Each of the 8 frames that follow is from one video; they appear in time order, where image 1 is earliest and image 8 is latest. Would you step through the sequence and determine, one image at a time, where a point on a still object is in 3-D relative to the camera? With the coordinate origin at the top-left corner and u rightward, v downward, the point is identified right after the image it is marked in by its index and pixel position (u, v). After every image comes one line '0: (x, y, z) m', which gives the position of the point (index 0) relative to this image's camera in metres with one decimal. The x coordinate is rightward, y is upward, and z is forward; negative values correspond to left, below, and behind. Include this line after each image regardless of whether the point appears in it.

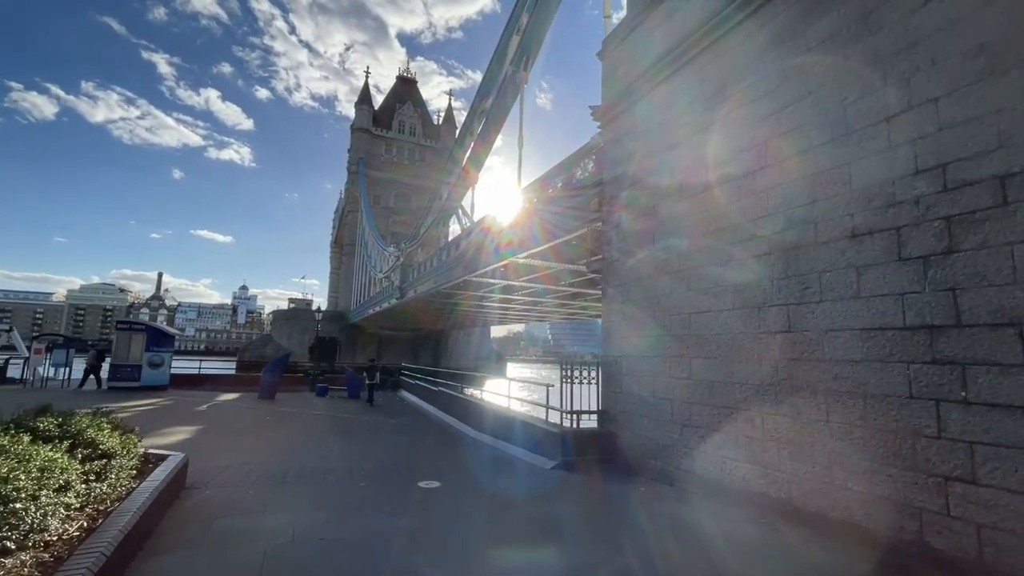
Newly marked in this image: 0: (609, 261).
0: (+1.5, +0.4, +6.4) m
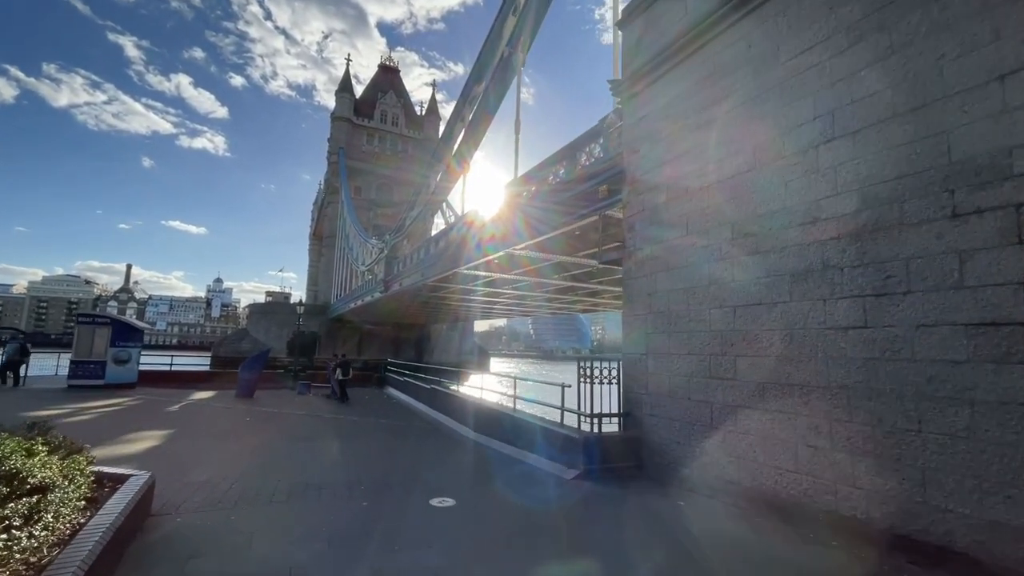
0: (+1.6, +0.5, +5.8) m
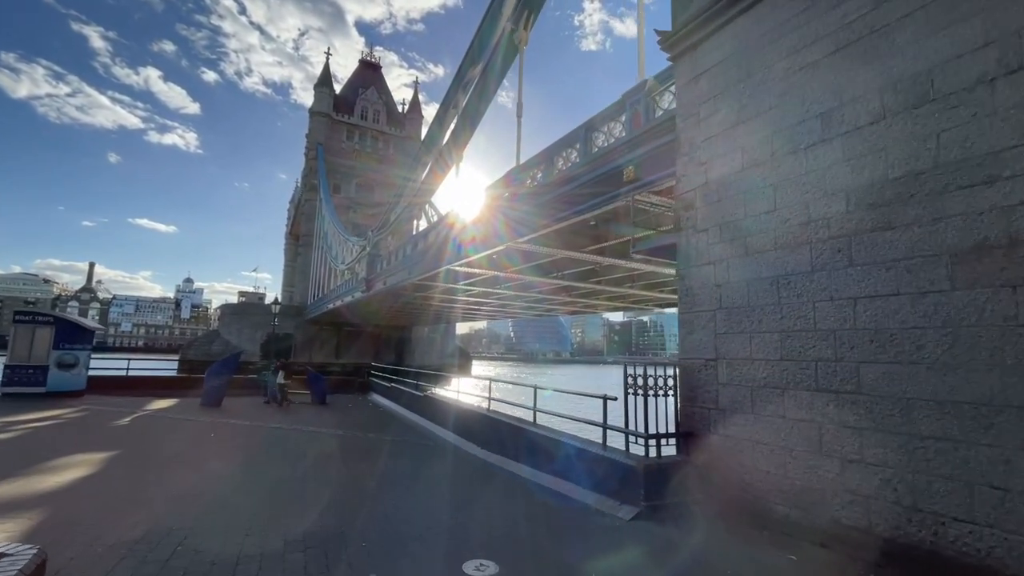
0: (+2.0, +0.6, +4.8) m
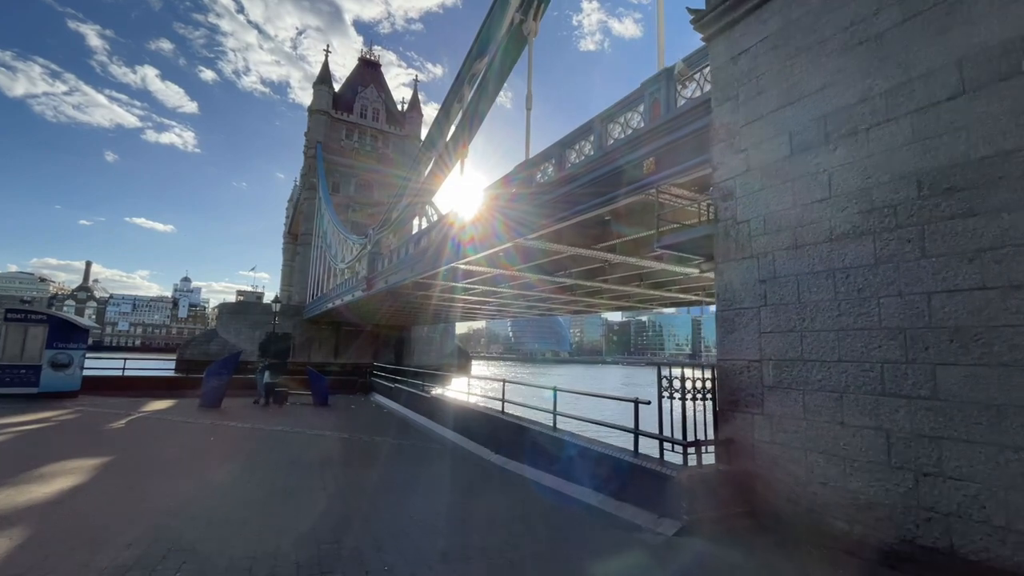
0: (+2.3, +0.6, +4.4) m
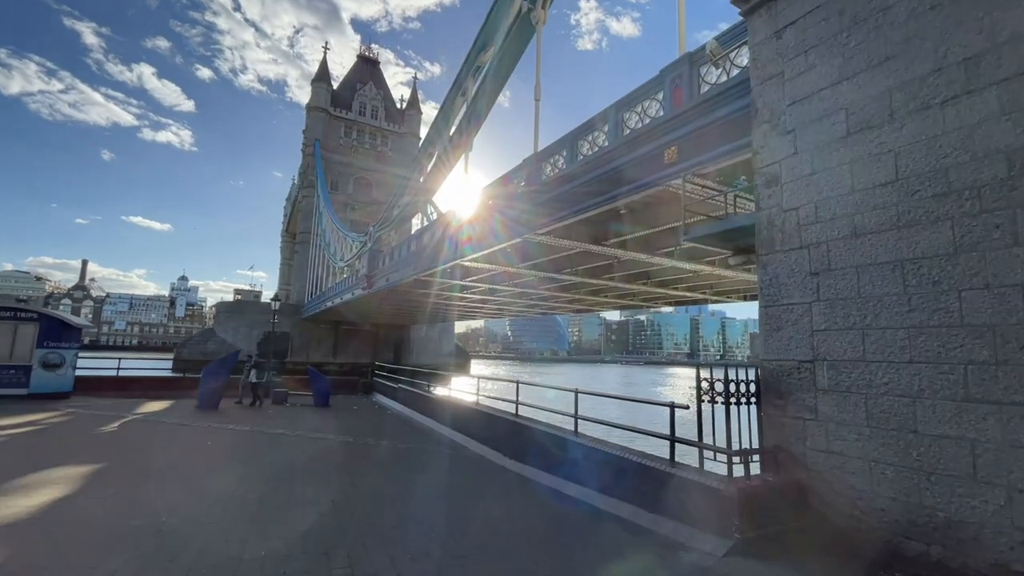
0: (+2.5, +0.7, +4.1) m
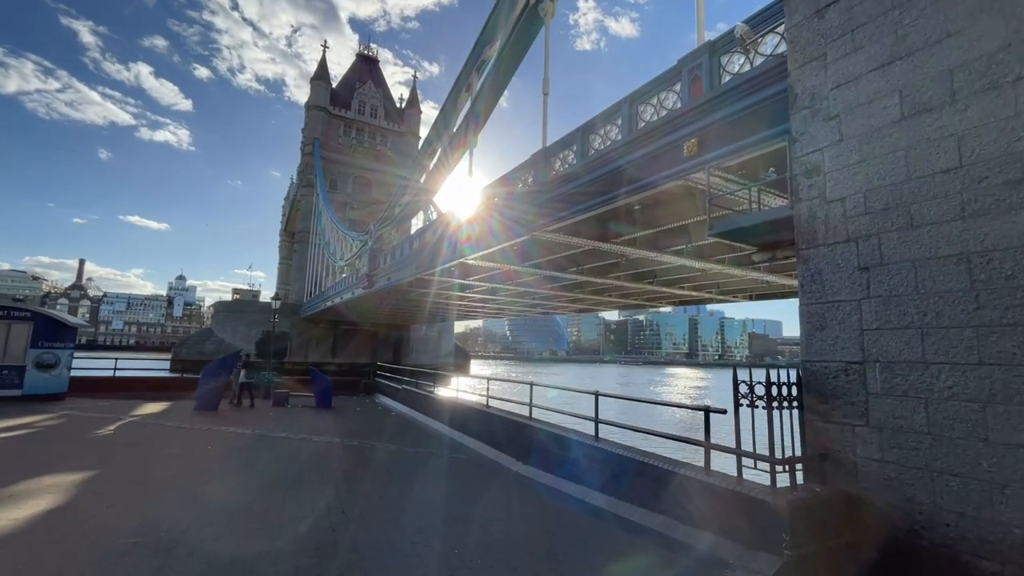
0: (+2.7, +0.7, +3.8) m
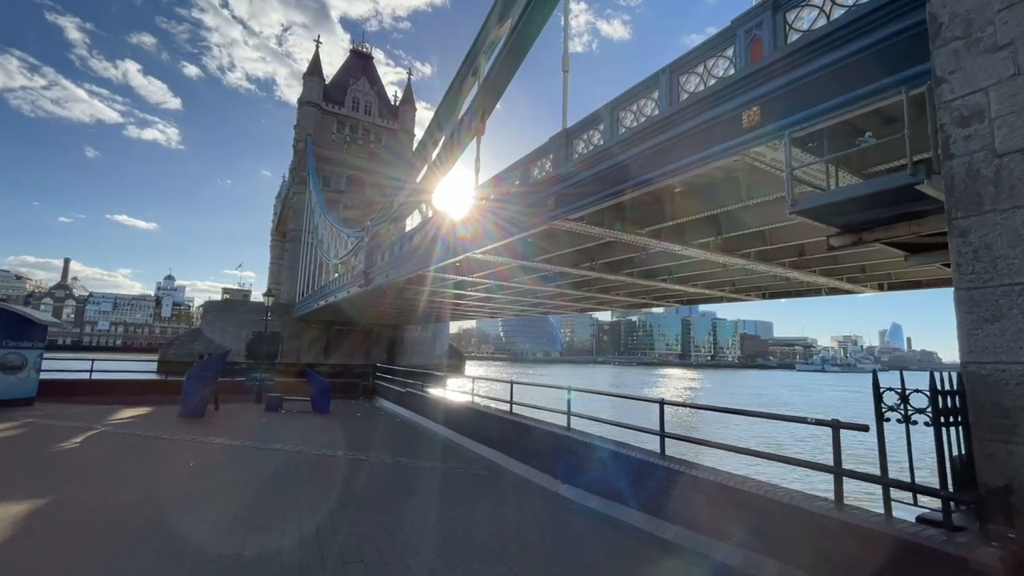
0: (+3.2, +0.9, +2.9) m
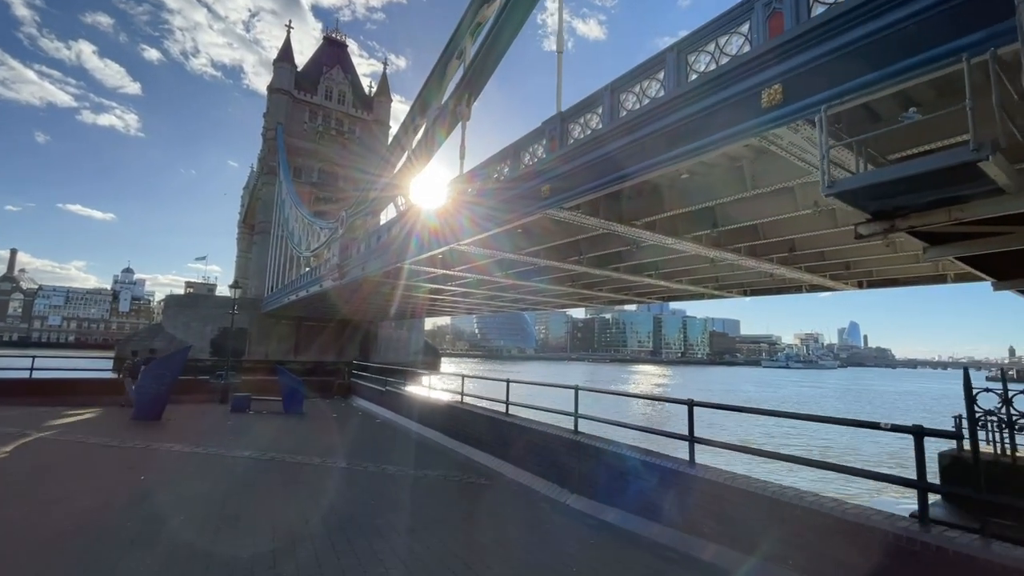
0: (+3.4, +0.9, +2.5) m
